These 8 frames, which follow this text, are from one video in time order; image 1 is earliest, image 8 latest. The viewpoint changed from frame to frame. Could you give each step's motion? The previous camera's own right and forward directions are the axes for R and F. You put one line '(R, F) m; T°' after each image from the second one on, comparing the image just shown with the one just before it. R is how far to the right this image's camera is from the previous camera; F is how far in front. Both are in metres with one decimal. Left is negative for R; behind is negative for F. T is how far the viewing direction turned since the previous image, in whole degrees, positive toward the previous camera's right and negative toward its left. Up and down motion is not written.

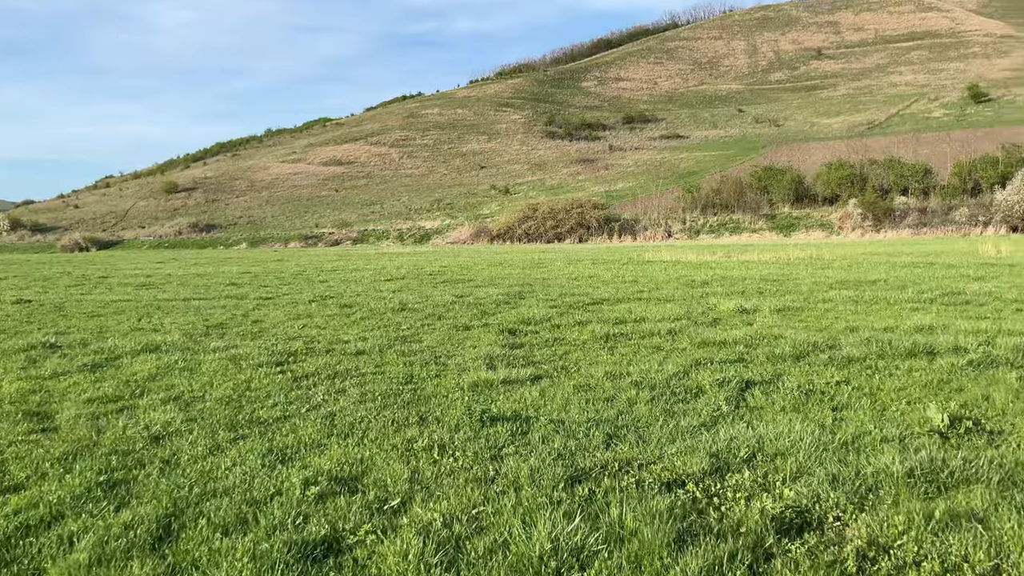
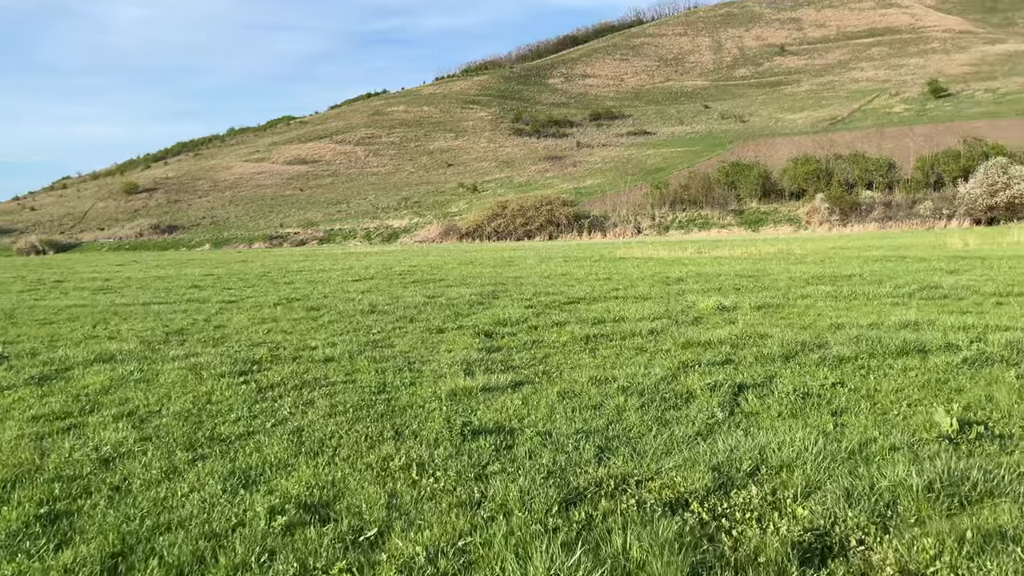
(-0.1, +0.4) m; +2°
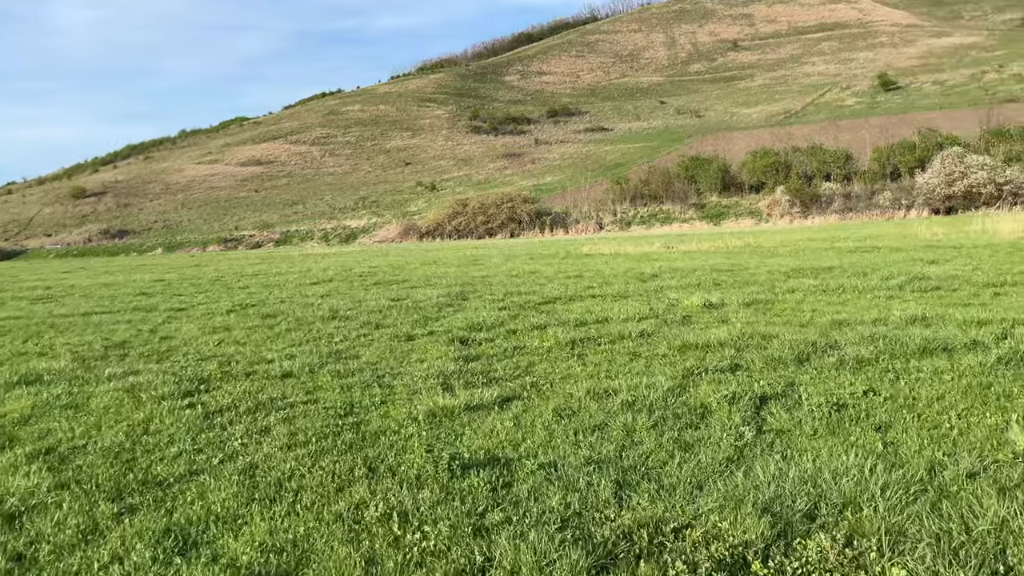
(-0.2, +0.8) m; +3°
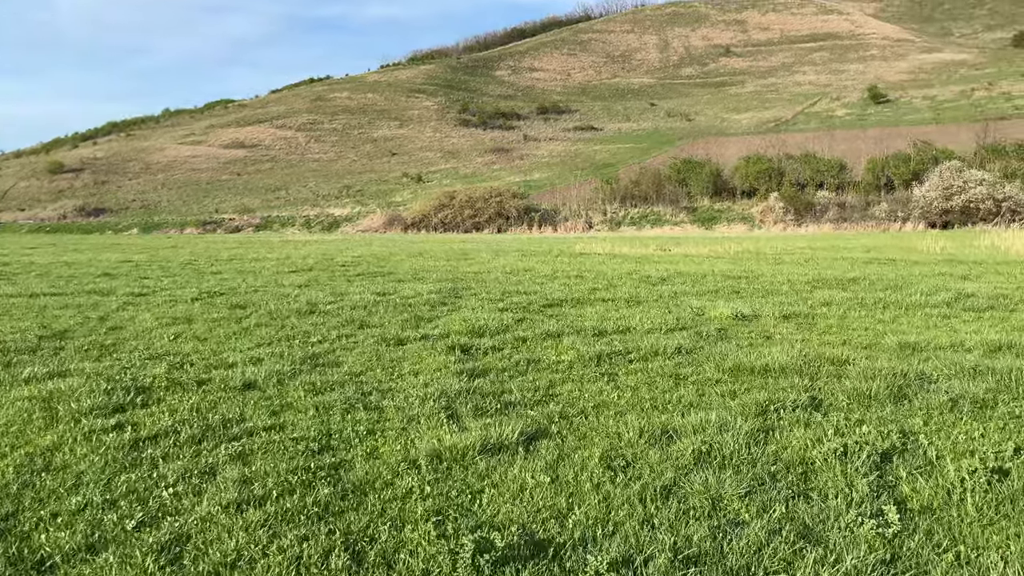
(-0.3, +1.4) m; +1°
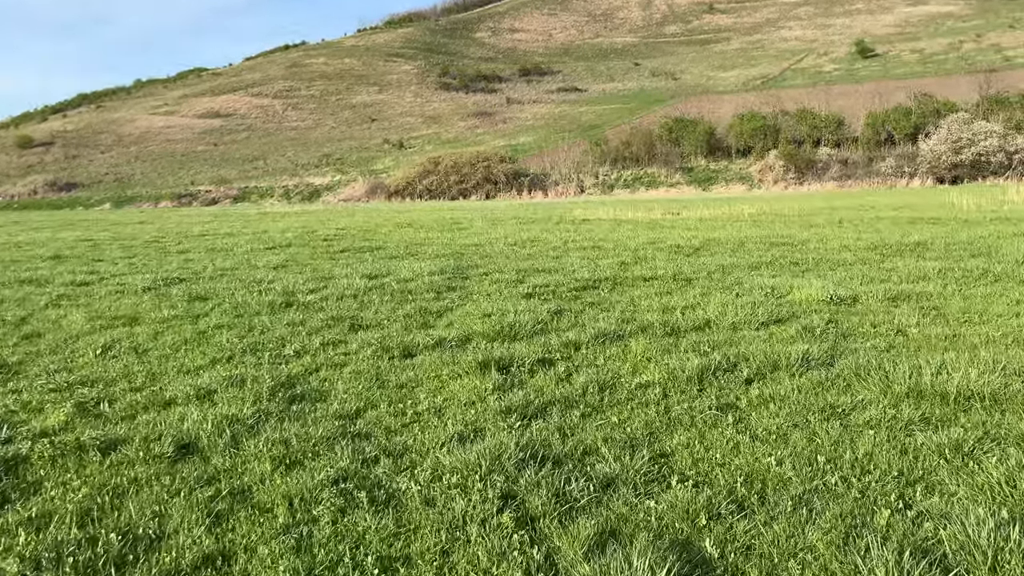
(-0.4, +2.1) m; +1°
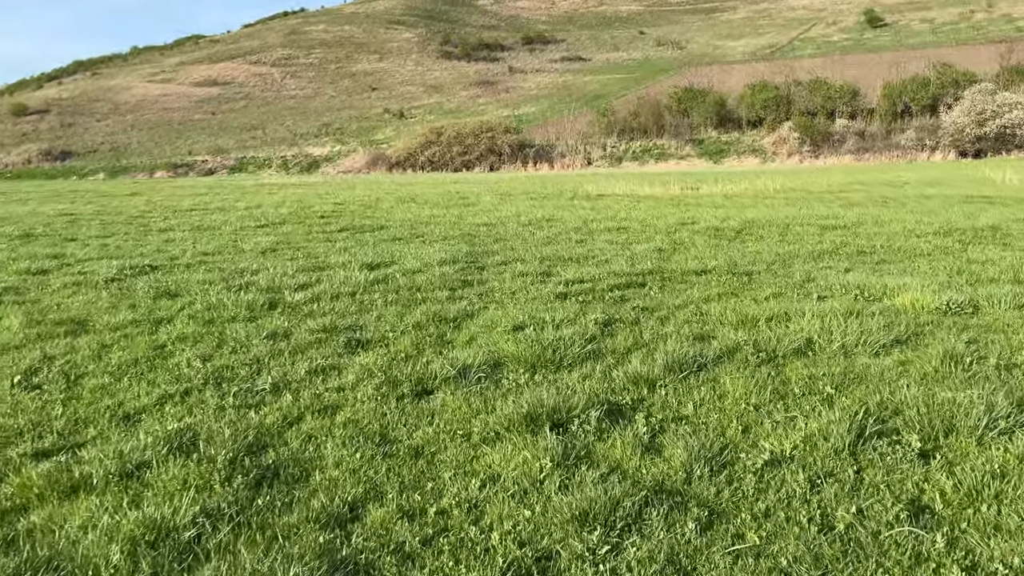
(-0.3, +1.5) m; 0°
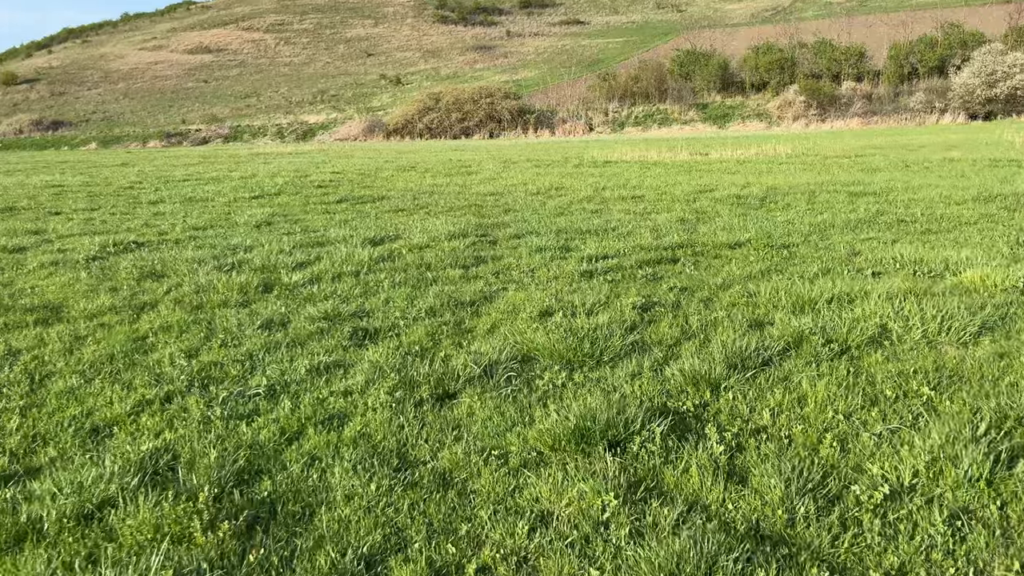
(-0.2, +0.7) m; 0°
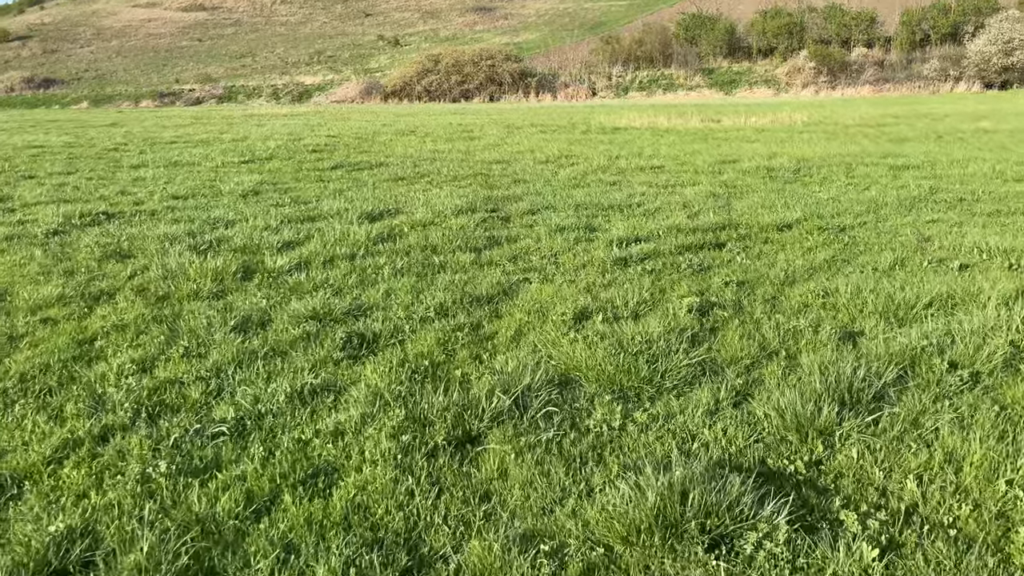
(-0.2, +0.9) m; 0°
